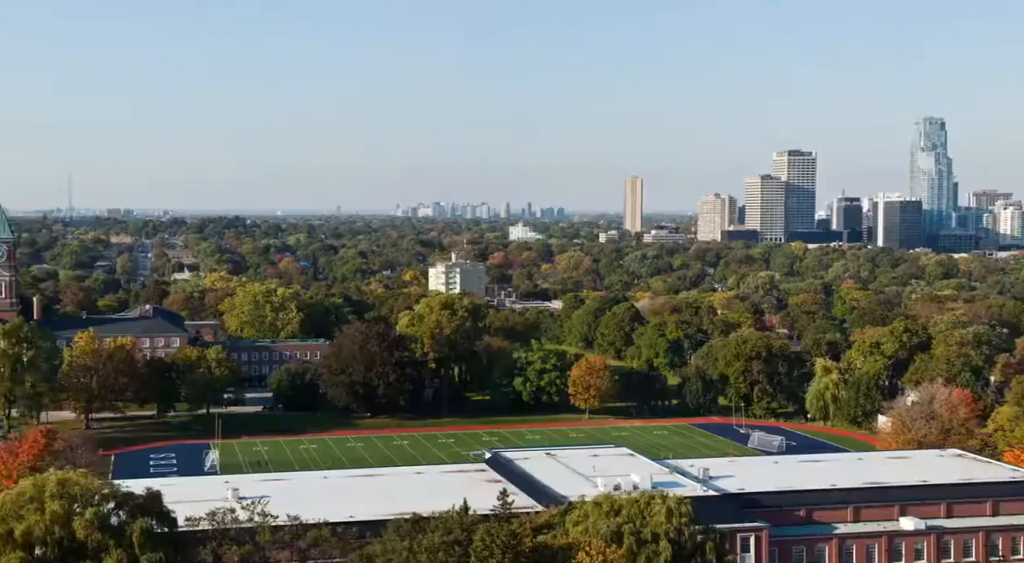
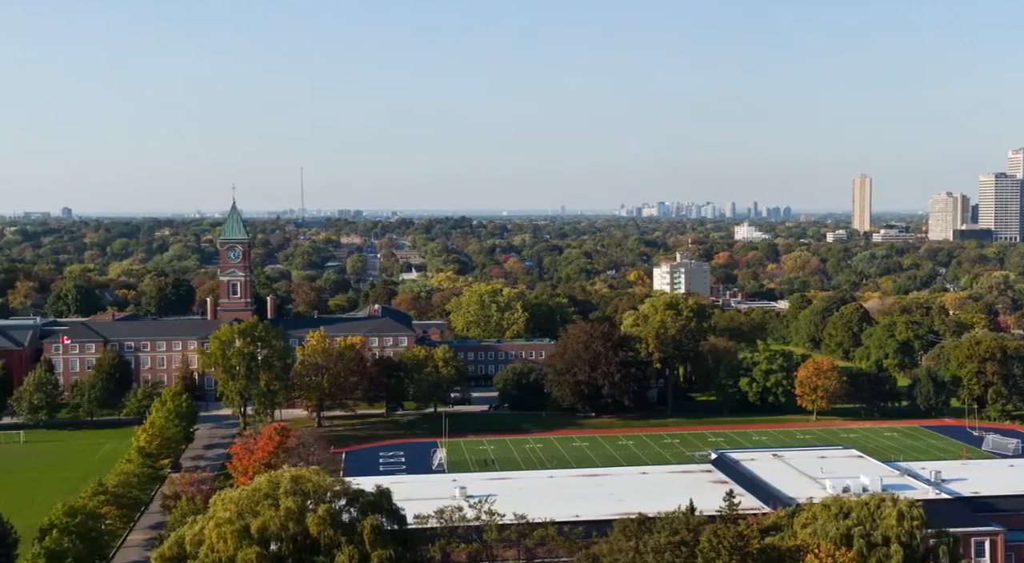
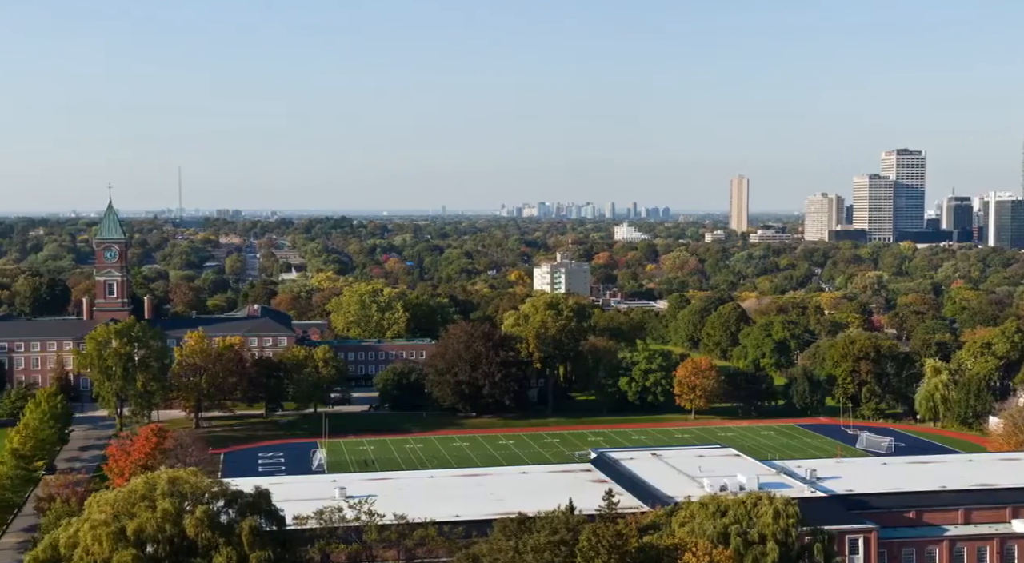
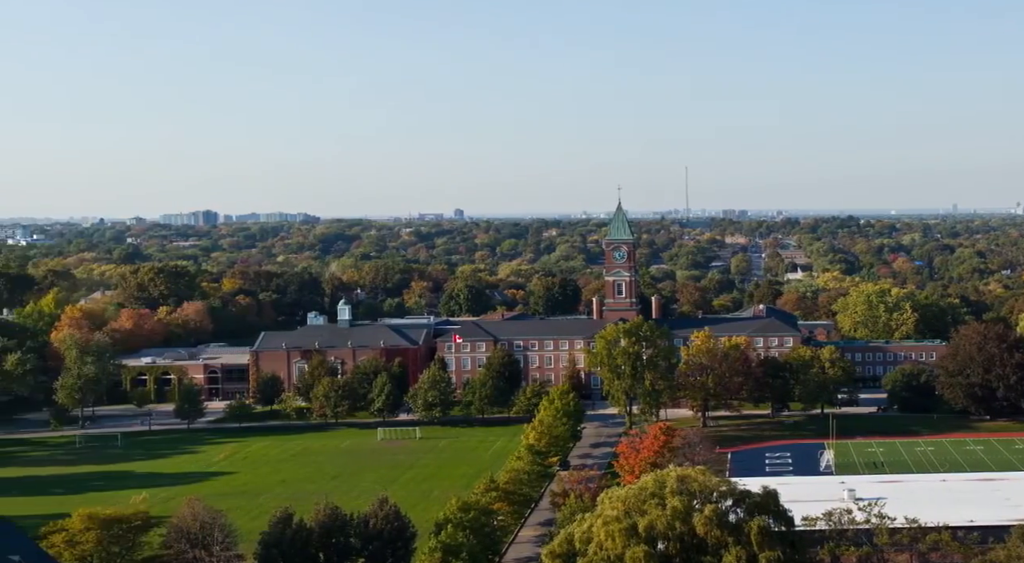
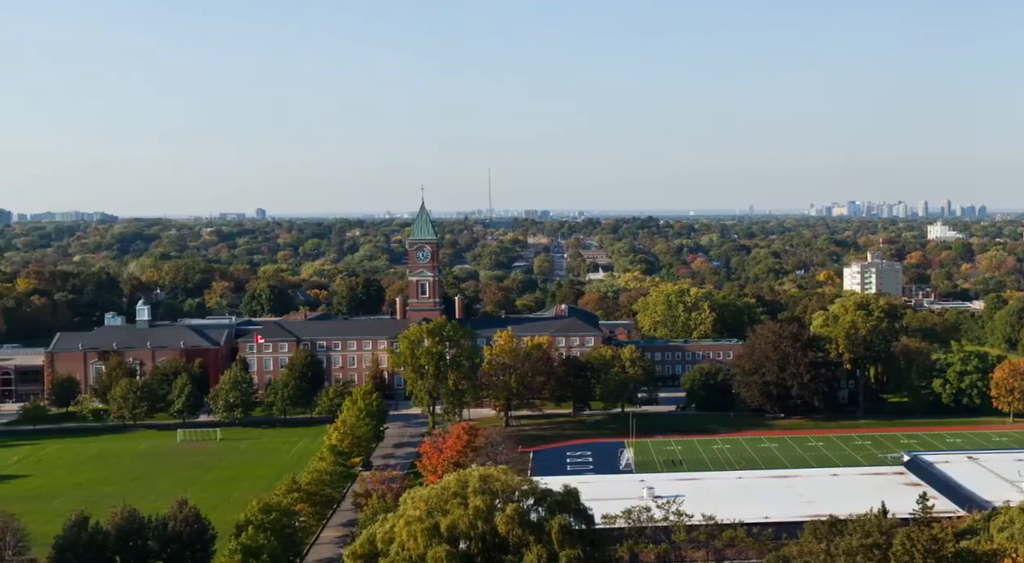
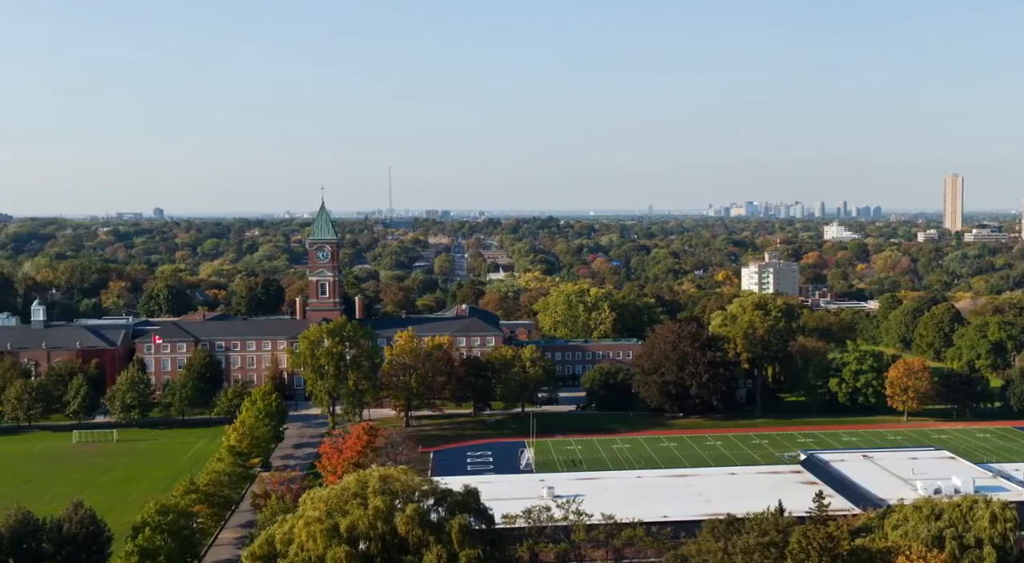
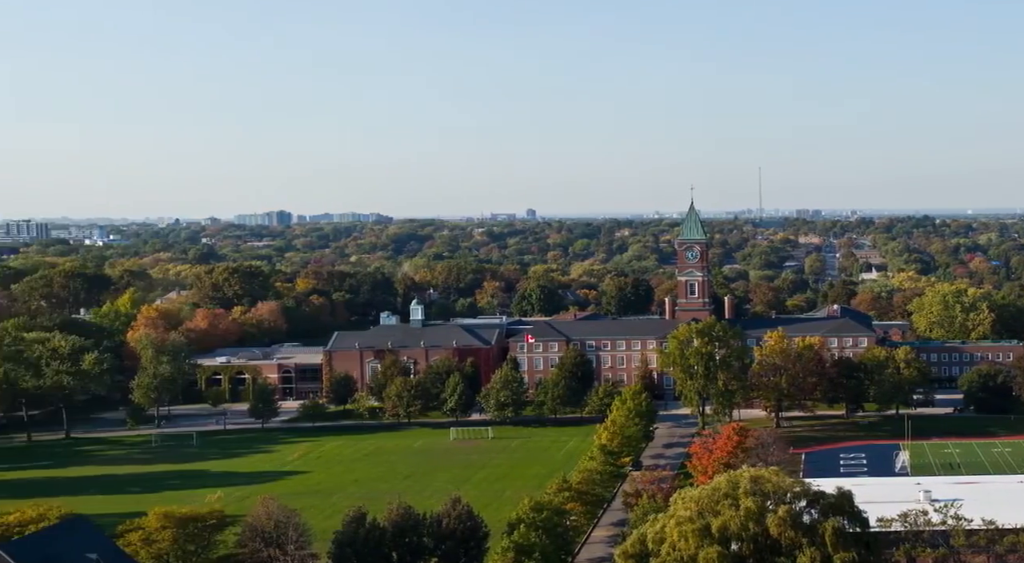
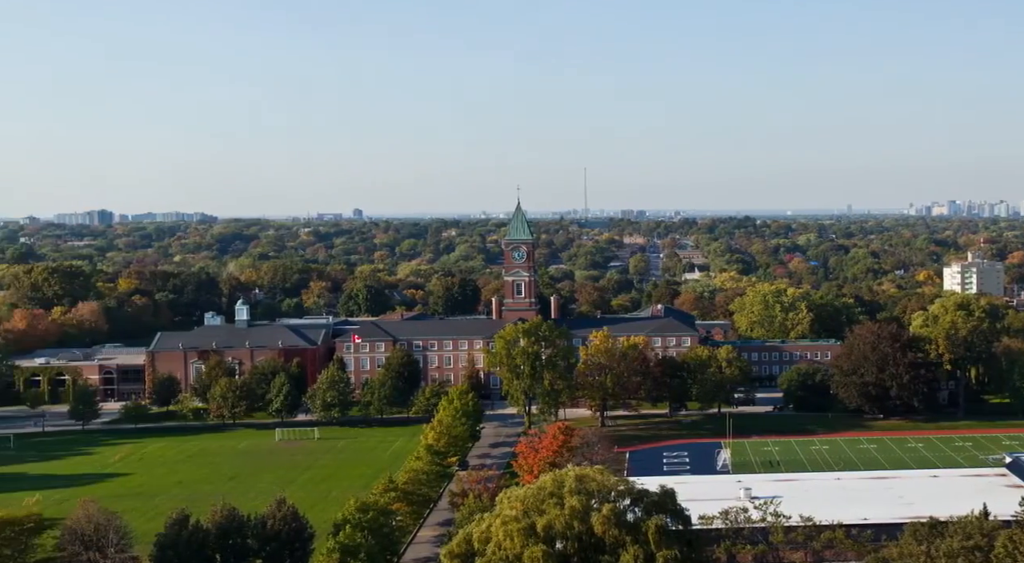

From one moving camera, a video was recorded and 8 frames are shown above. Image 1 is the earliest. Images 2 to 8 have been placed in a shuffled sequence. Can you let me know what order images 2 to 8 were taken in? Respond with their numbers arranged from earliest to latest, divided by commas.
3, 2, 6, 5, 8, 4, 7
